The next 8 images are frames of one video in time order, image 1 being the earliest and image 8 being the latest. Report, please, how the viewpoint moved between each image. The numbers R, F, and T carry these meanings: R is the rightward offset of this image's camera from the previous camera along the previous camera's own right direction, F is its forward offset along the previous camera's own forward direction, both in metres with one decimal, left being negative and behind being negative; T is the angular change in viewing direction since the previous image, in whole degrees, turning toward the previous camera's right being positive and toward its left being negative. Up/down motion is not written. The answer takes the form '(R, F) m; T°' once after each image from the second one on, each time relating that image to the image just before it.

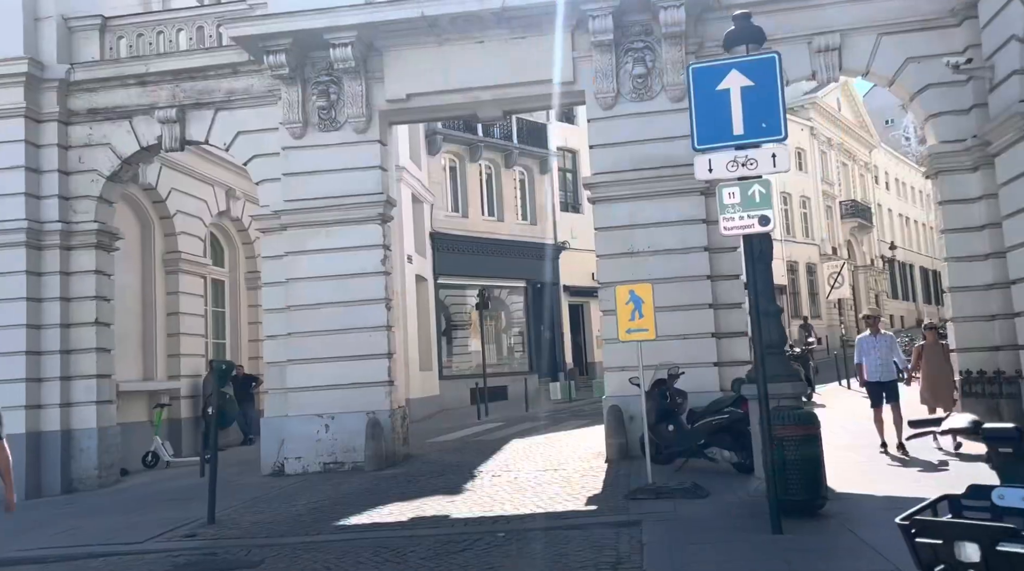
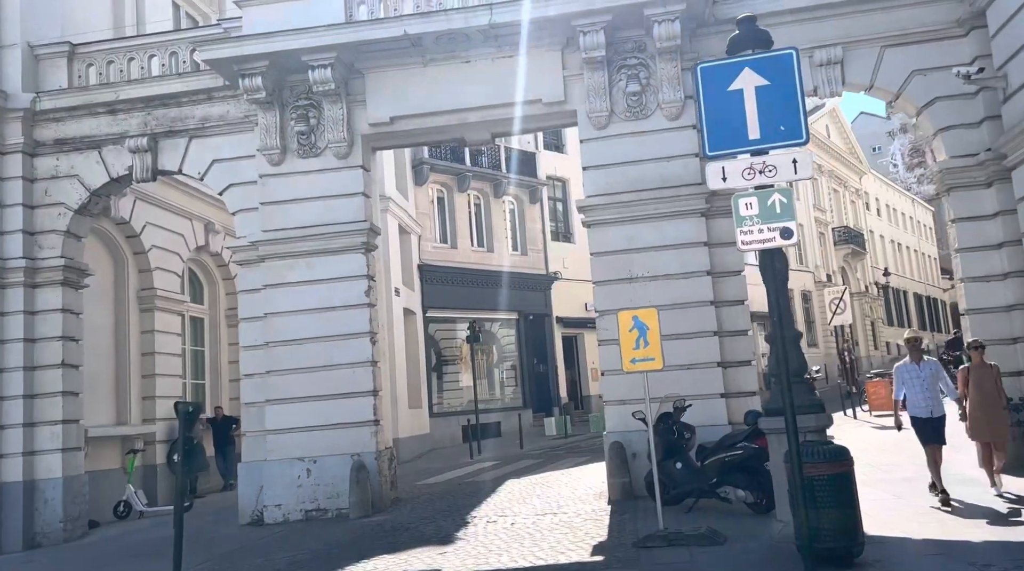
(0.0, +0.8) m; +1°
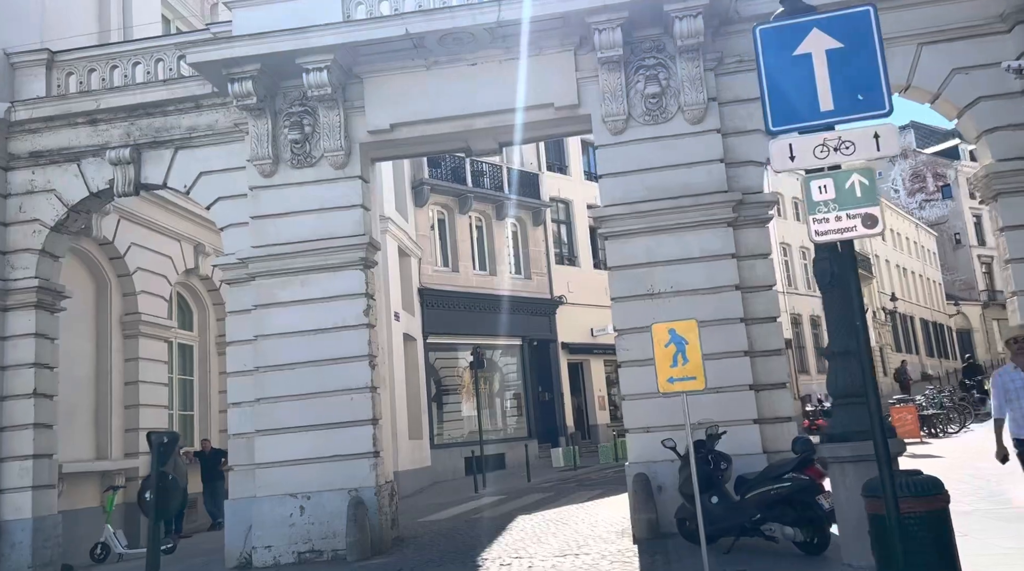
(-0.2, +1.1) m; 0°
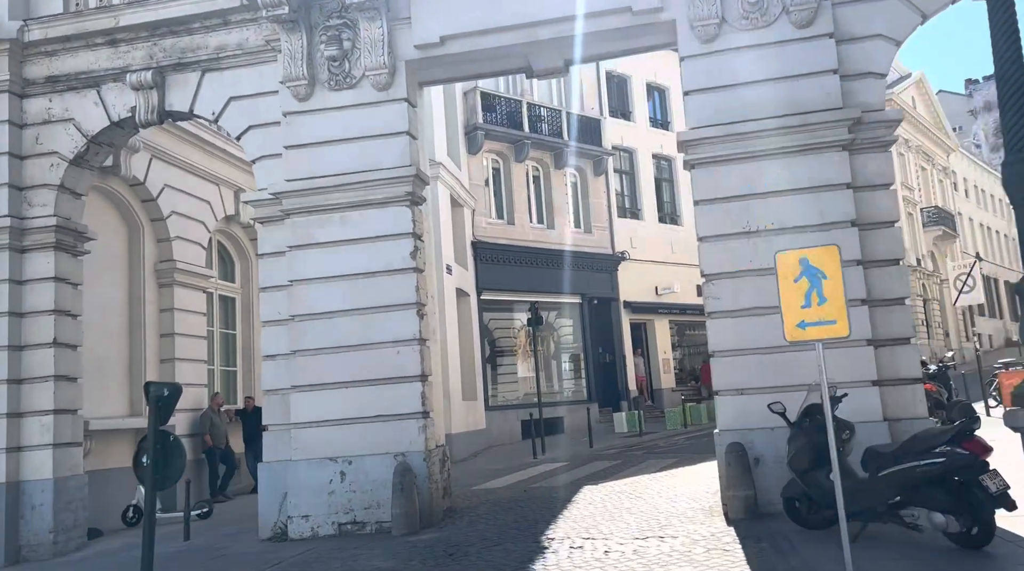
(-0.2, +1.7) m; -3°
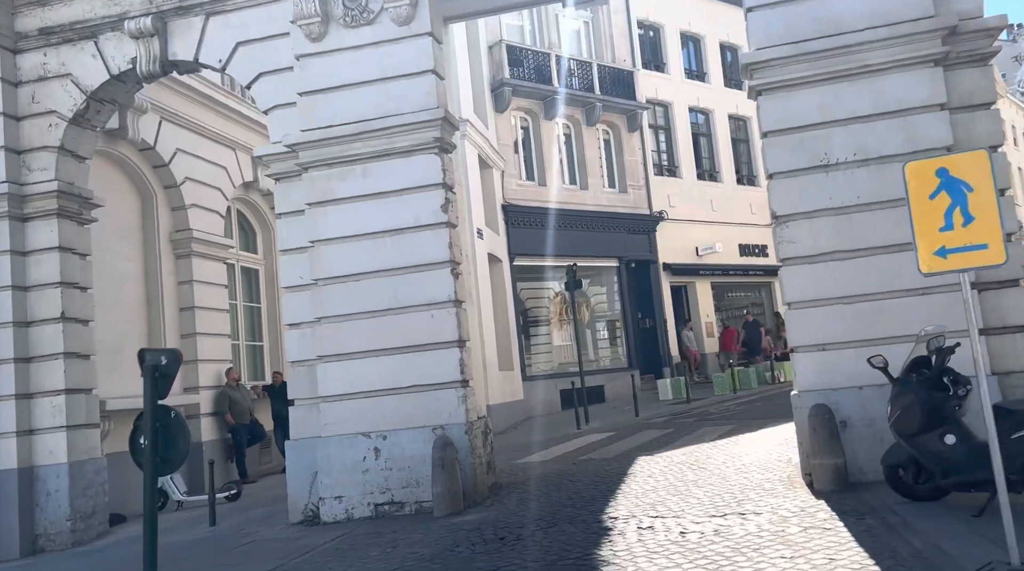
(-0.2, +1.2) m; -2°
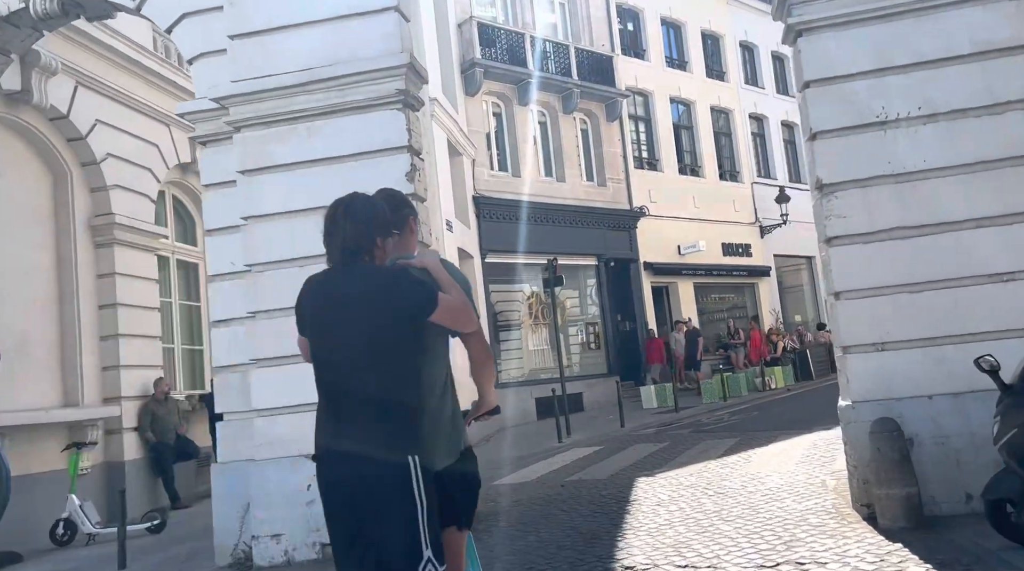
(-0.1, +2.0) m; +2°
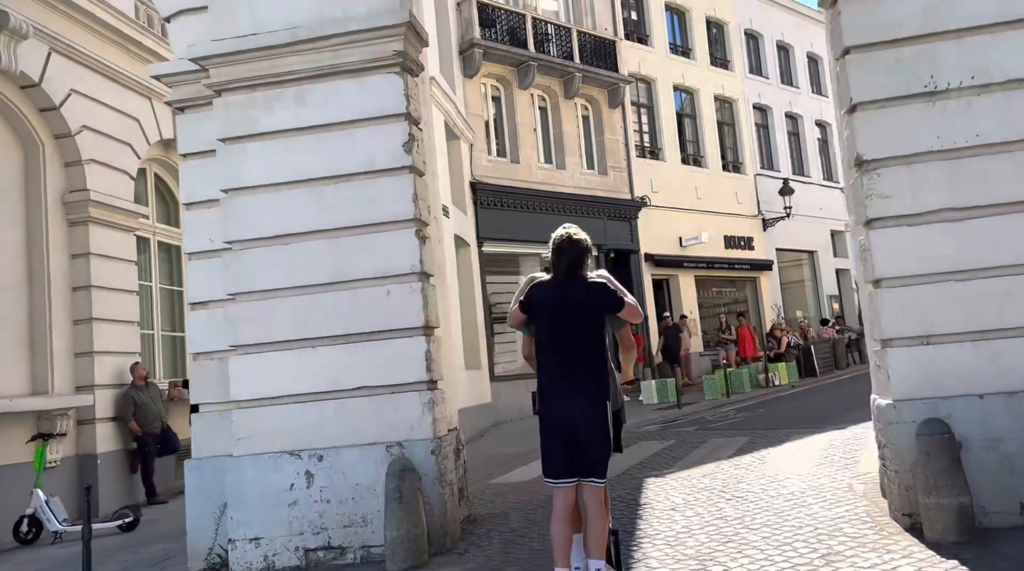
(-0.1, +0.8) m; 0°
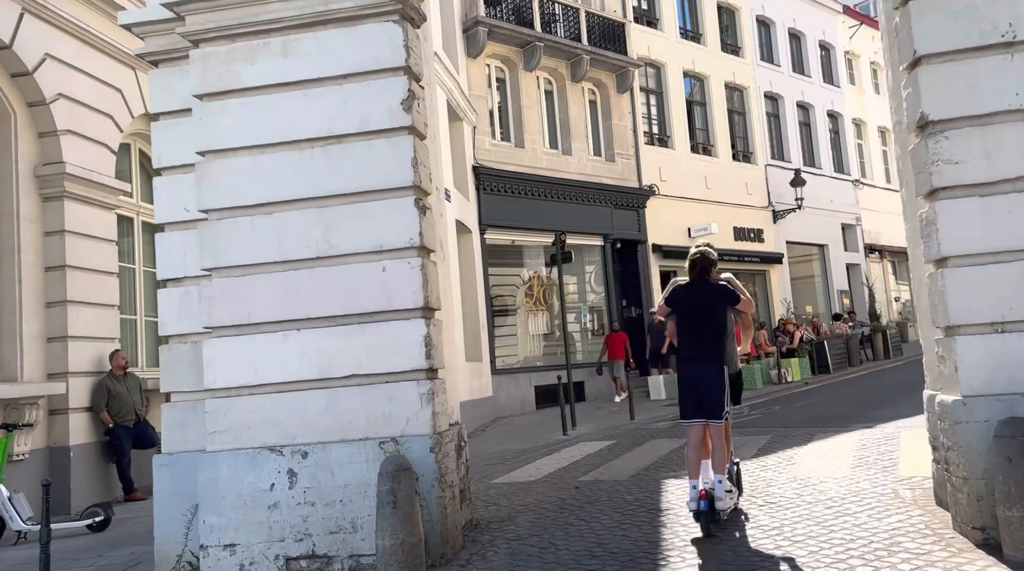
(-0.1, +0.9) m; 0°
